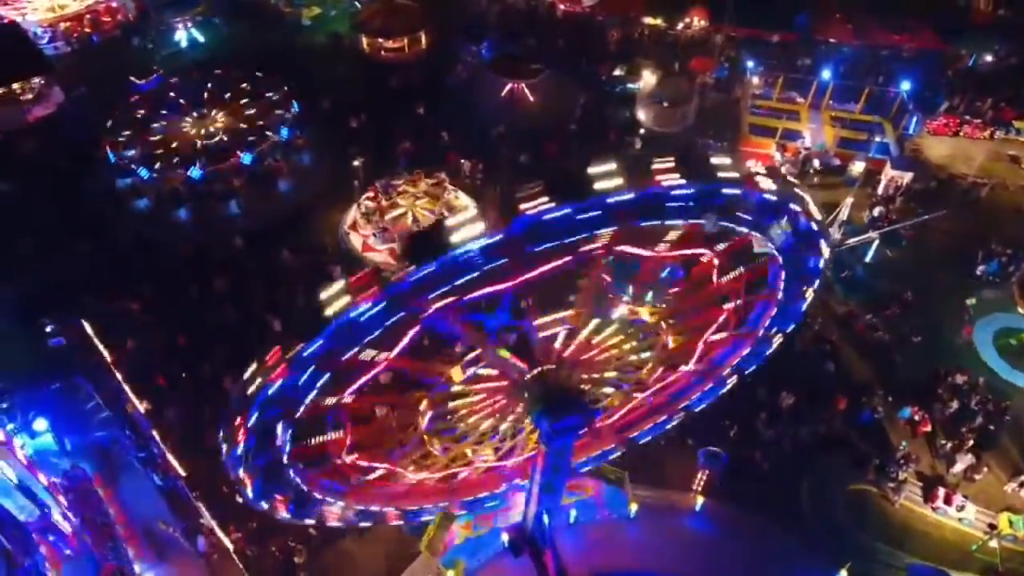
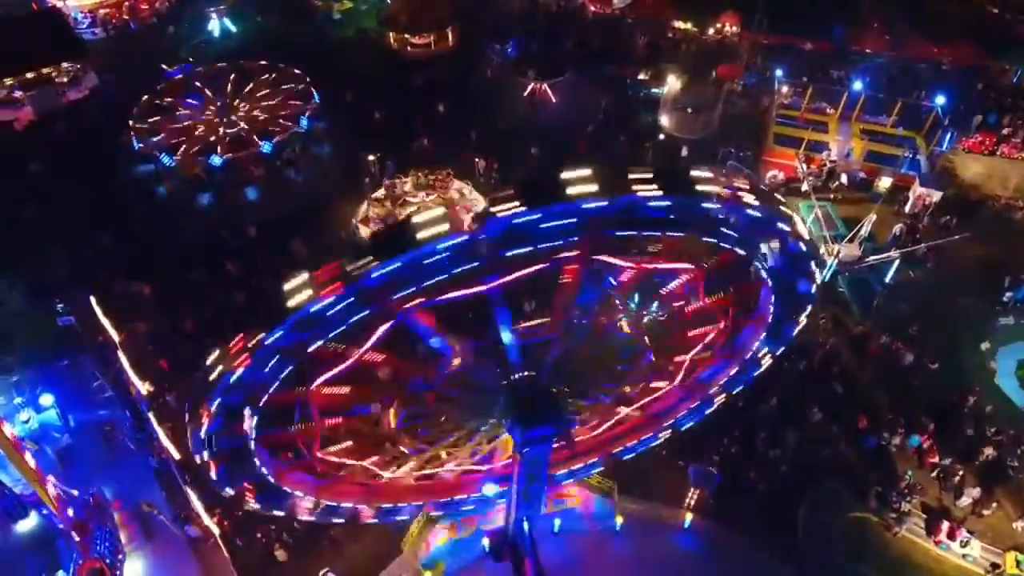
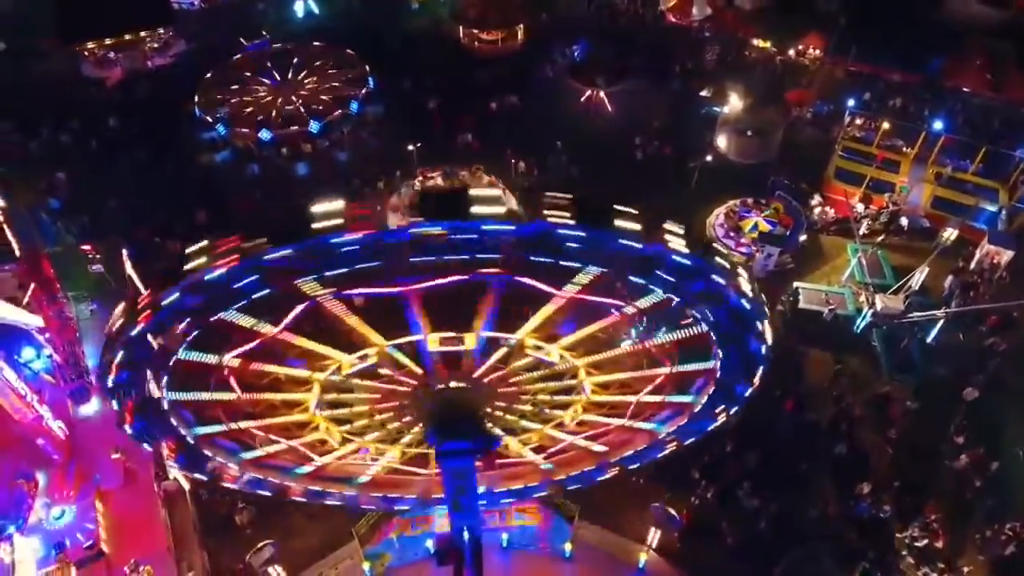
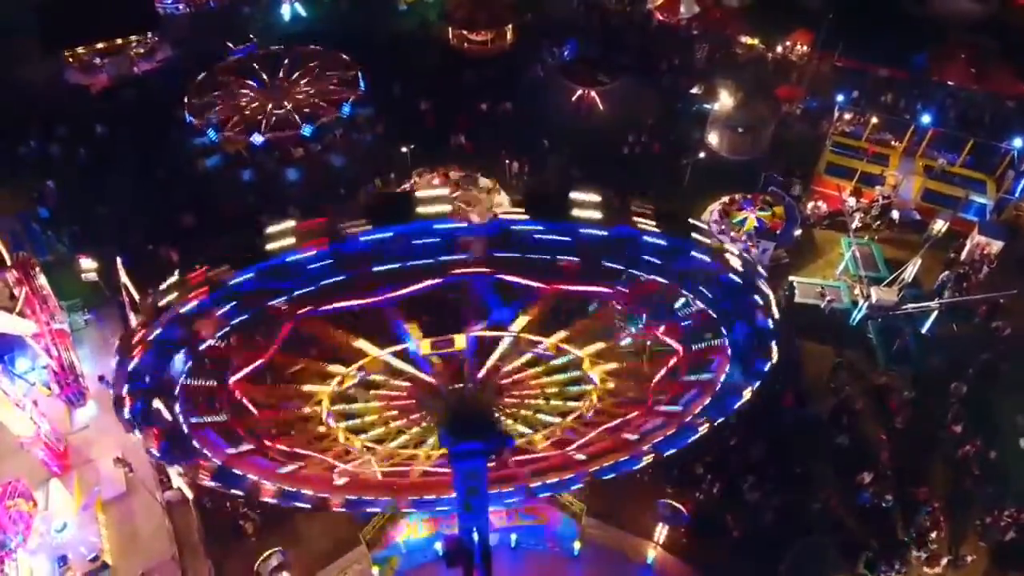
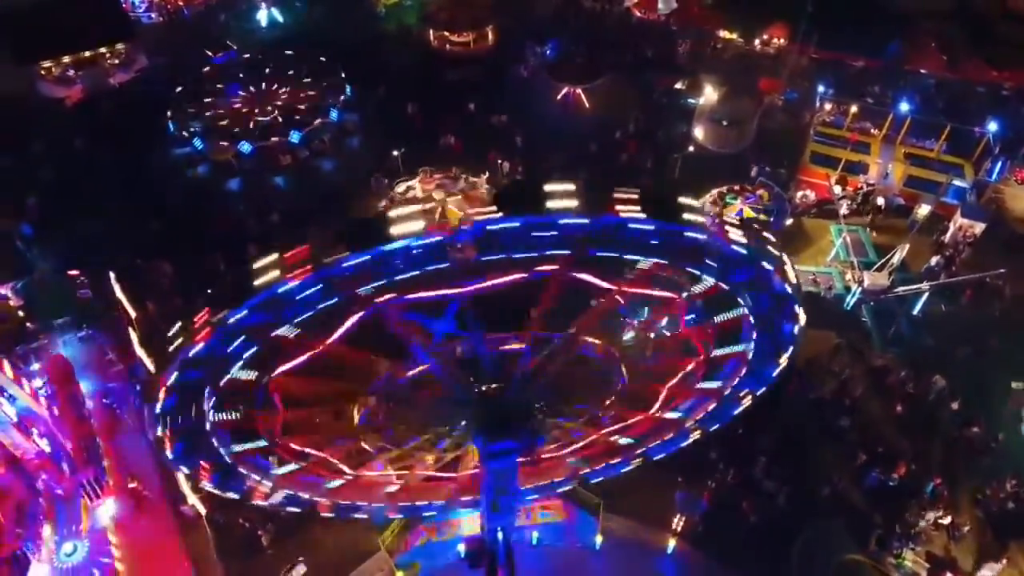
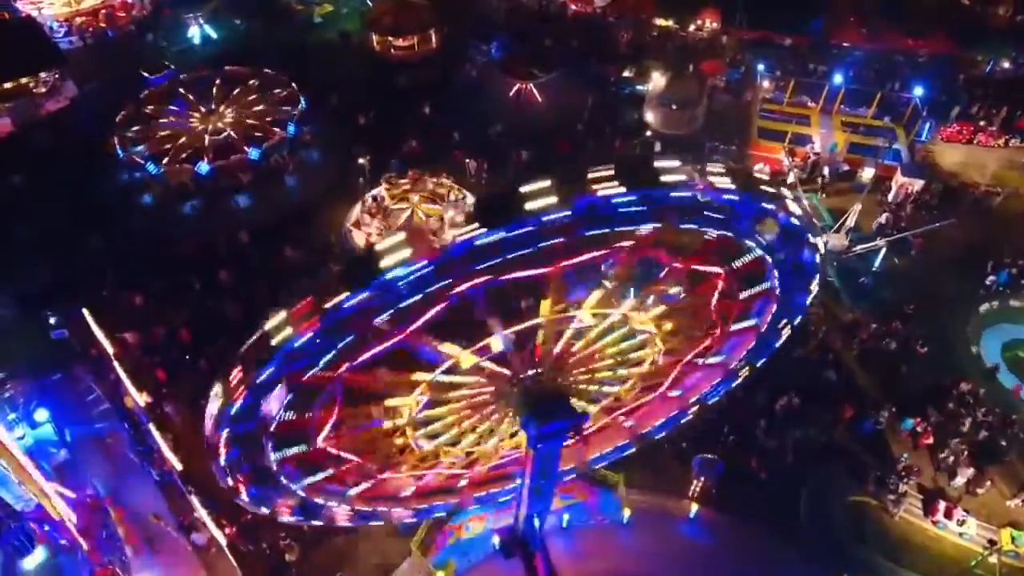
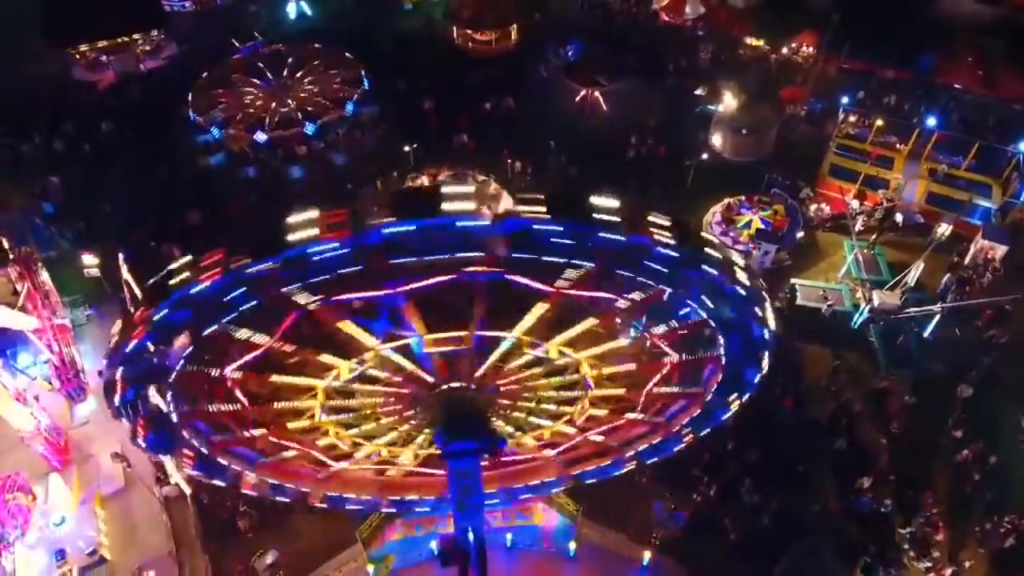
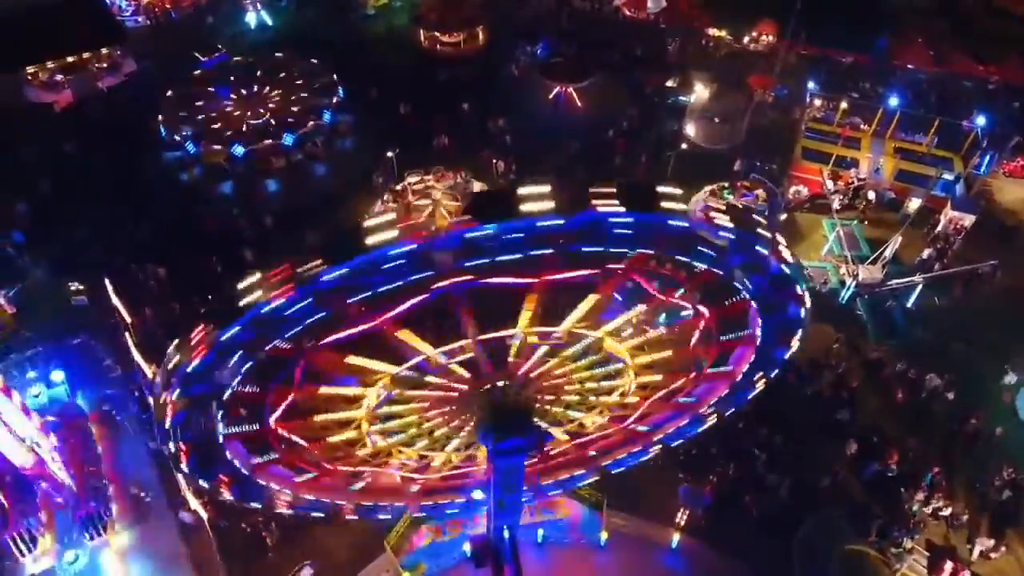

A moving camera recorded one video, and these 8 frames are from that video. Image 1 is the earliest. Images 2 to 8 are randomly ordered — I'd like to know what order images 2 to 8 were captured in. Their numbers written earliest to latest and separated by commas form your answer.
6, 2, 8, 5, 4, 7, 3
